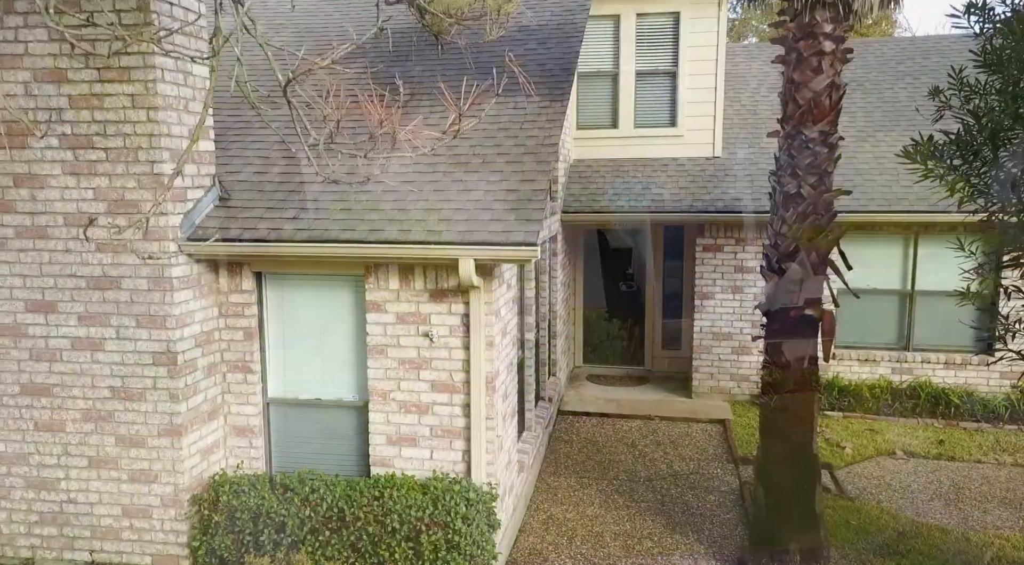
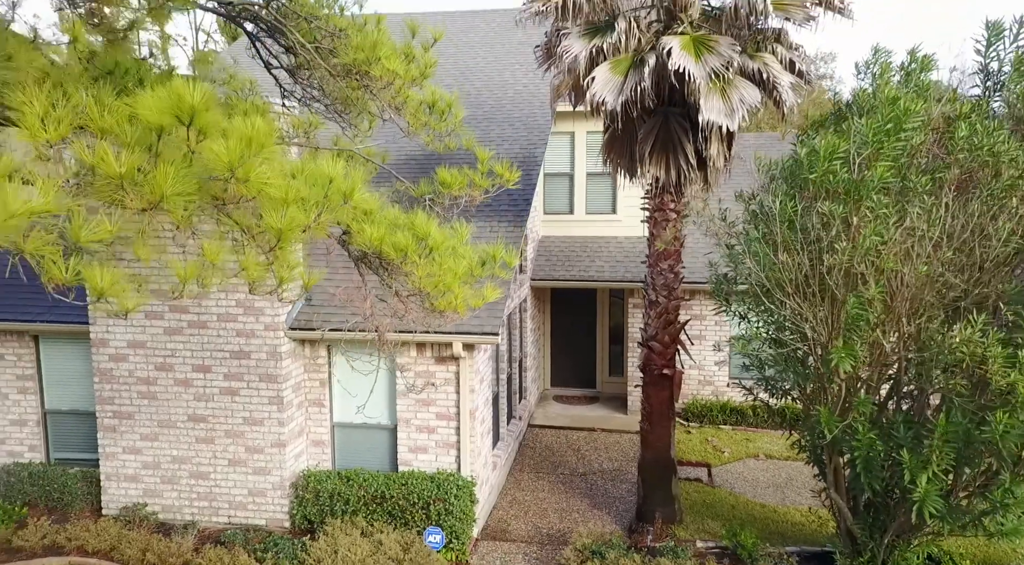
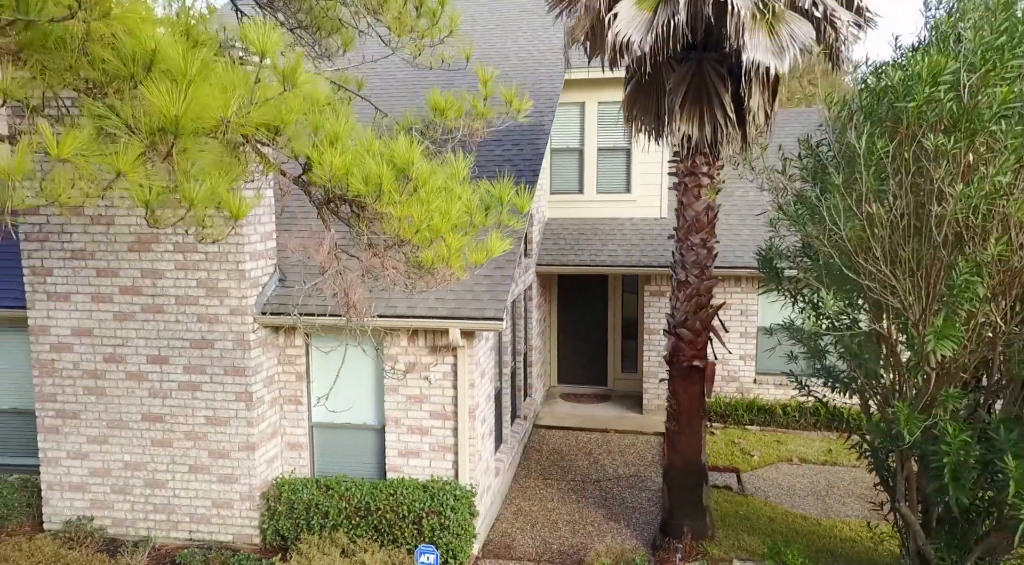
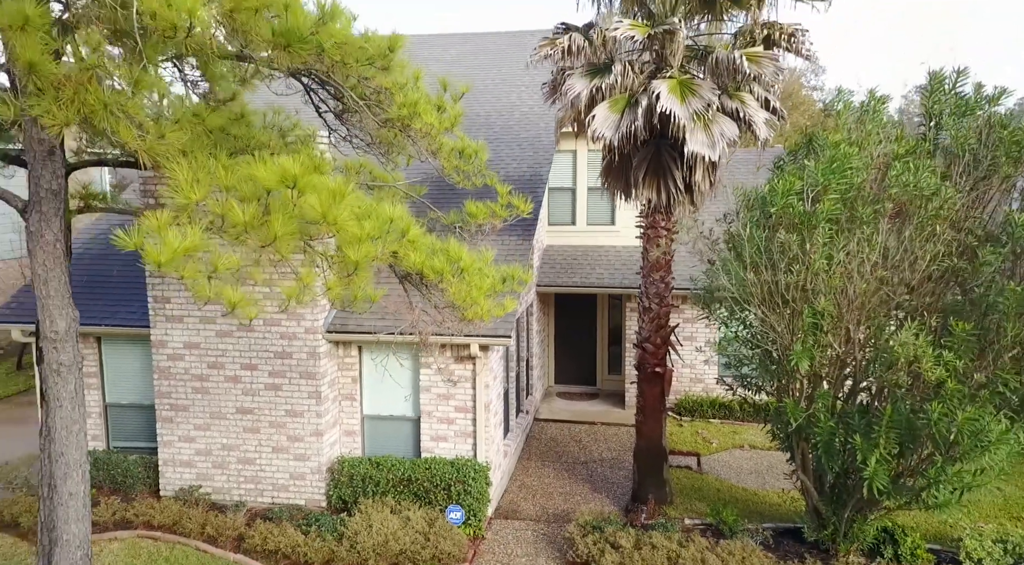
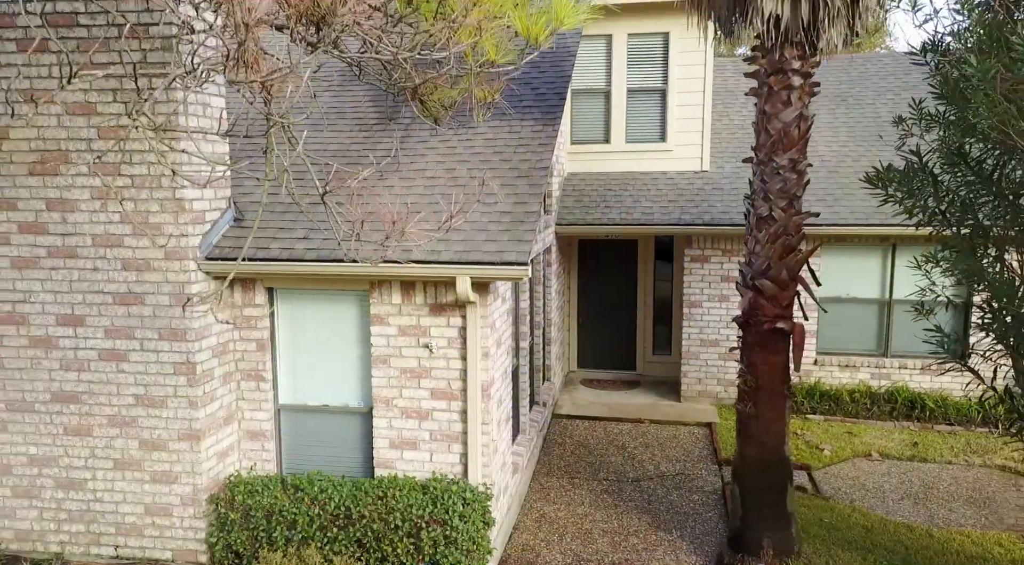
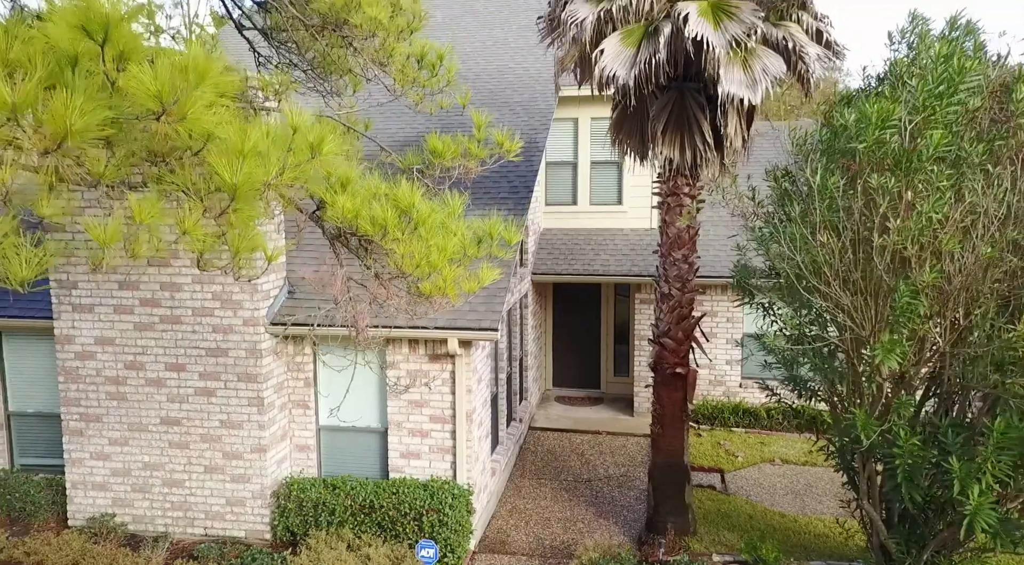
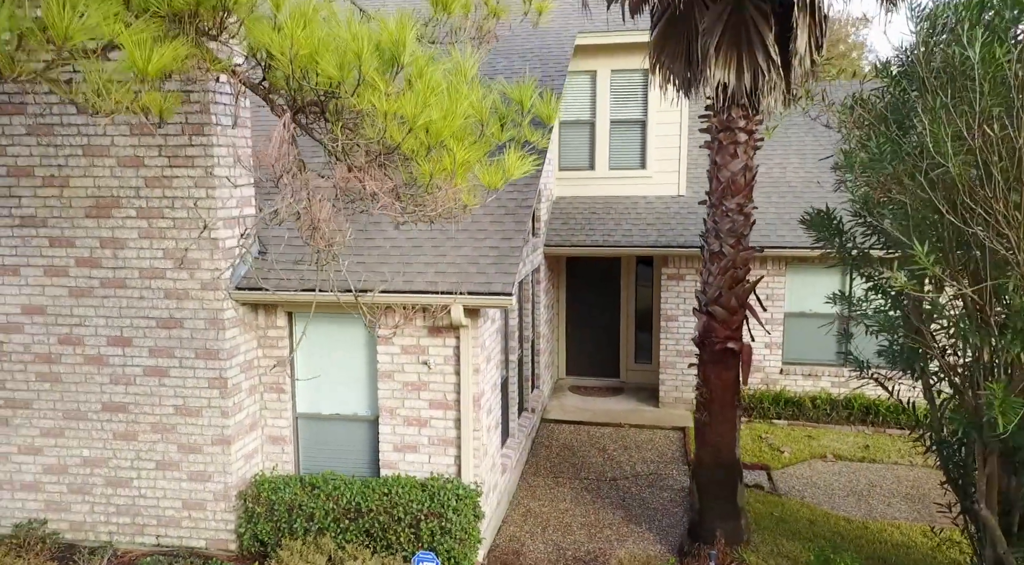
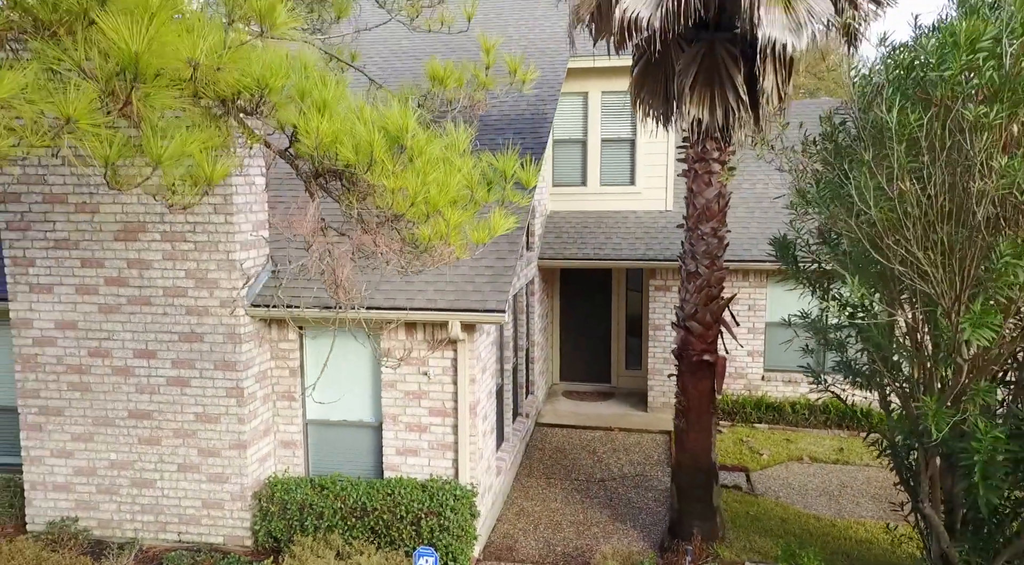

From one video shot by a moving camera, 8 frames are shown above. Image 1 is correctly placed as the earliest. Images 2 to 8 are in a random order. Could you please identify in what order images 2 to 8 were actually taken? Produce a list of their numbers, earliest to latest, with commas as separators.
5, 7, 8, 3, 6, 2, 4
